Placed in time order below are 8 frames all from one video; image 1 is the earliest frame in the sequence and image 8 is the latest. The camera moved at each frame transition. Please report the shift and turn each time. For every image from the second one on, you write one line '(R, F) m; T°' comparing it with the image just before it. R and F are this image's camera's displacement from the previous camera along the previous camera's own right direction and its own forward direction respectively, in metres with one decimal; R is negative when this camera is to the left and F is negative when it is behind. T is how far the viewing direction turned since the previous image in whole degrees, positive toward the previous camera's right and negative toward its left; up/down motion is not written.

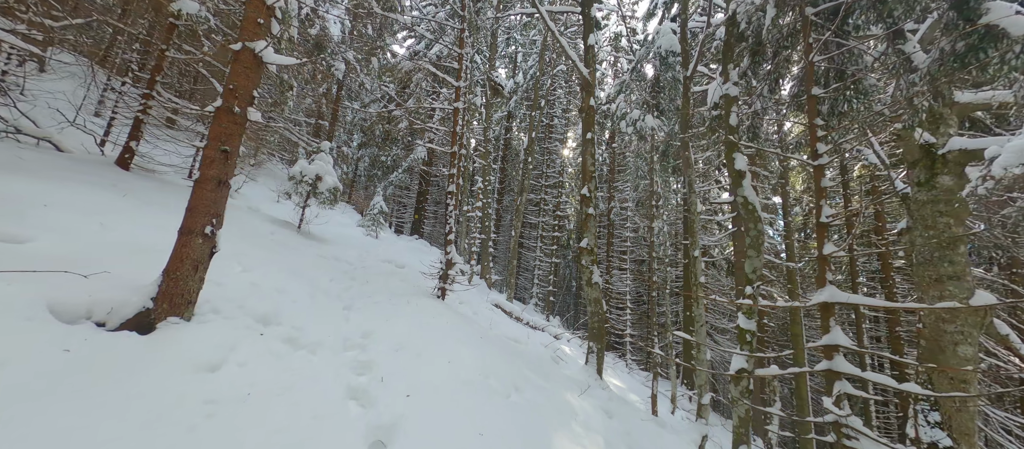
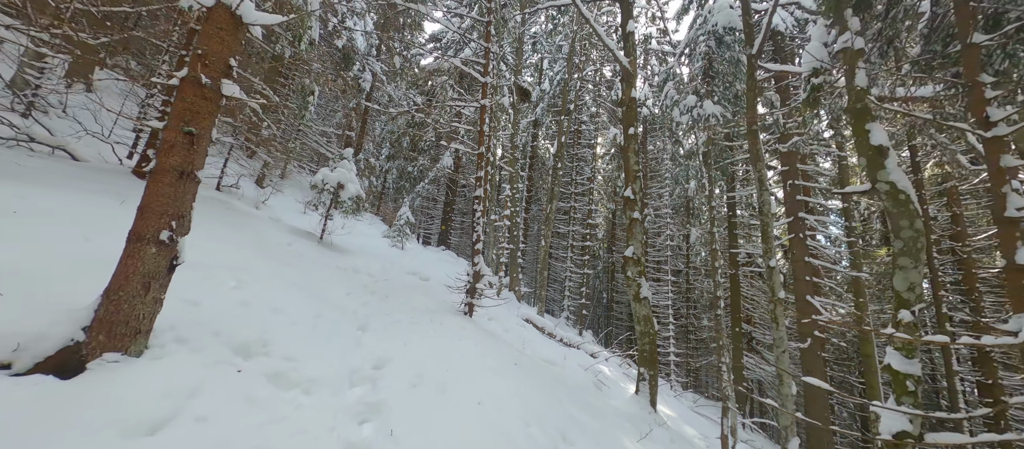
(-0.1, +0.6) m; -4°
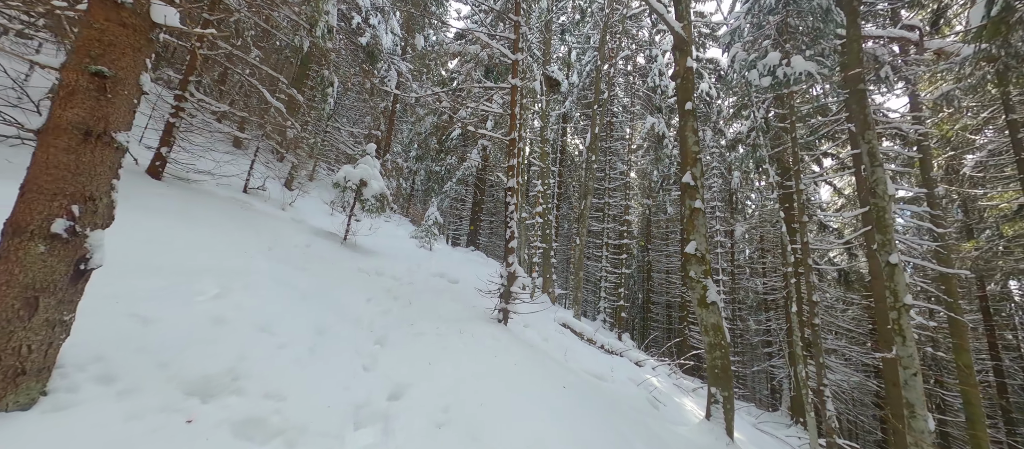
(-0.1, +0.6) m; -4°
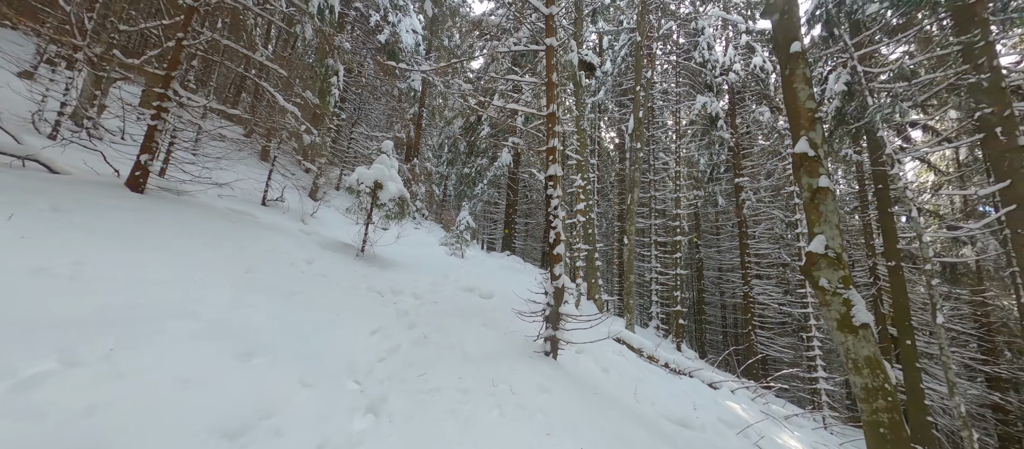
(-0.1, +1.1) m; -5°
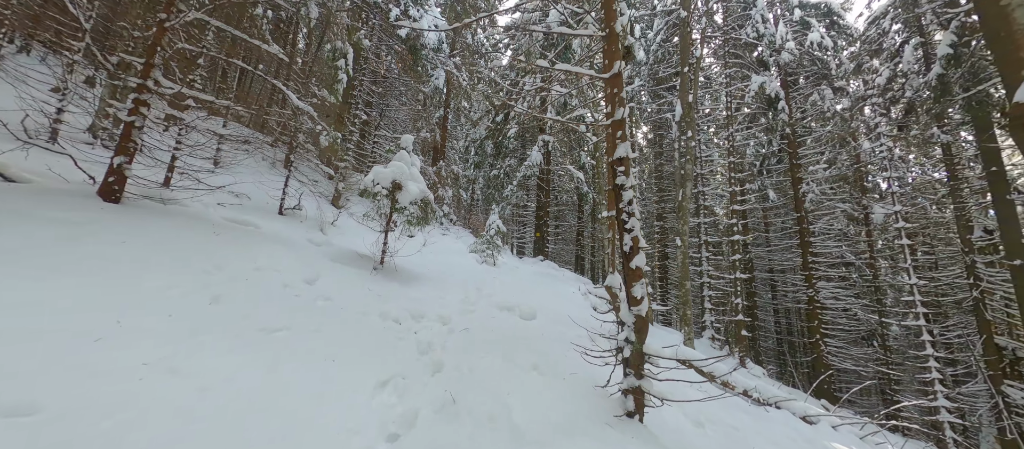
(-0.2, +1.0) m; -4°
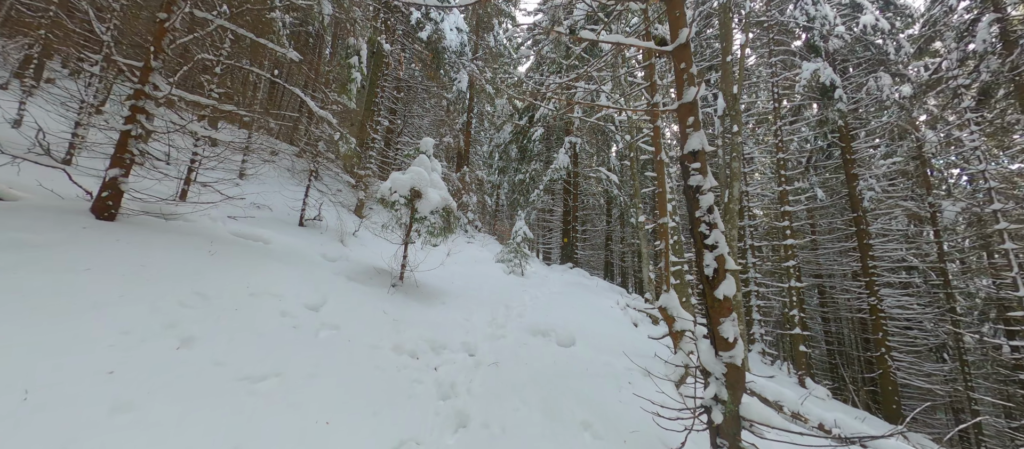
(-0.1, +0.6) m; -4°
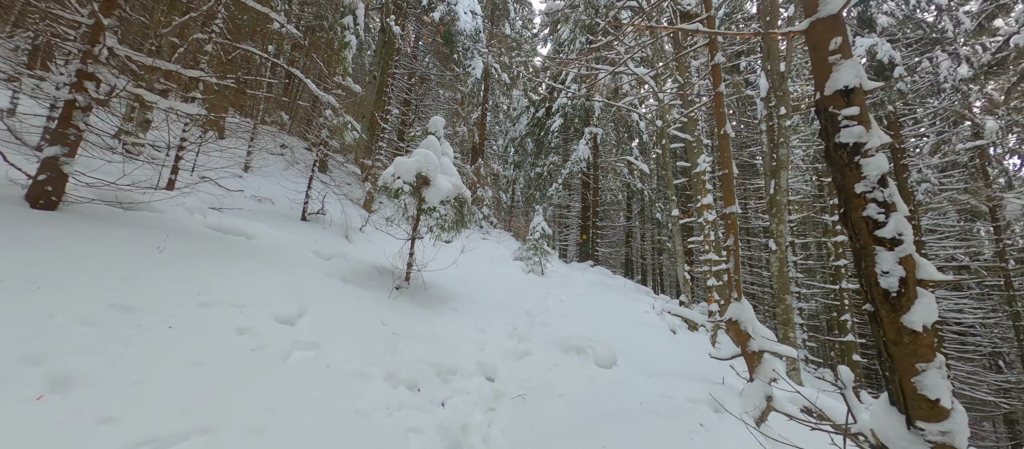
(-0.1, +0.7) m; -2°
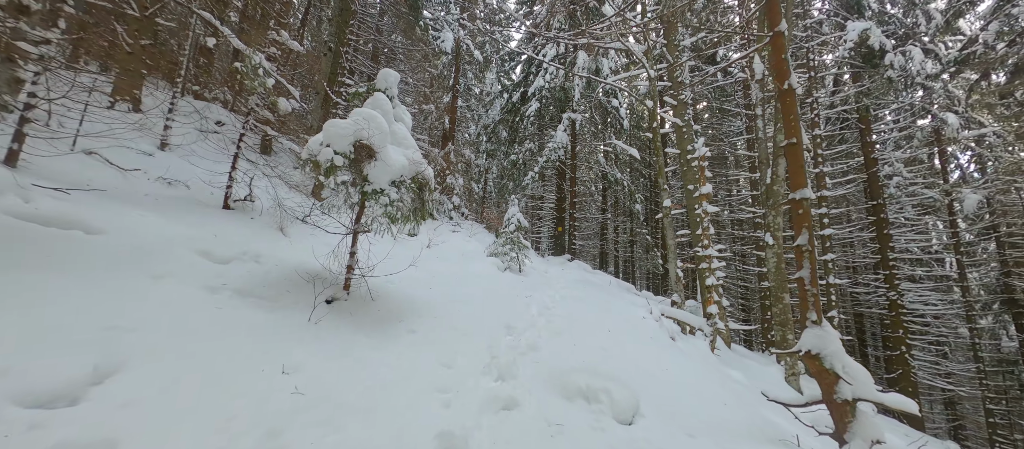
(0.0, +1.0) m; +4°
